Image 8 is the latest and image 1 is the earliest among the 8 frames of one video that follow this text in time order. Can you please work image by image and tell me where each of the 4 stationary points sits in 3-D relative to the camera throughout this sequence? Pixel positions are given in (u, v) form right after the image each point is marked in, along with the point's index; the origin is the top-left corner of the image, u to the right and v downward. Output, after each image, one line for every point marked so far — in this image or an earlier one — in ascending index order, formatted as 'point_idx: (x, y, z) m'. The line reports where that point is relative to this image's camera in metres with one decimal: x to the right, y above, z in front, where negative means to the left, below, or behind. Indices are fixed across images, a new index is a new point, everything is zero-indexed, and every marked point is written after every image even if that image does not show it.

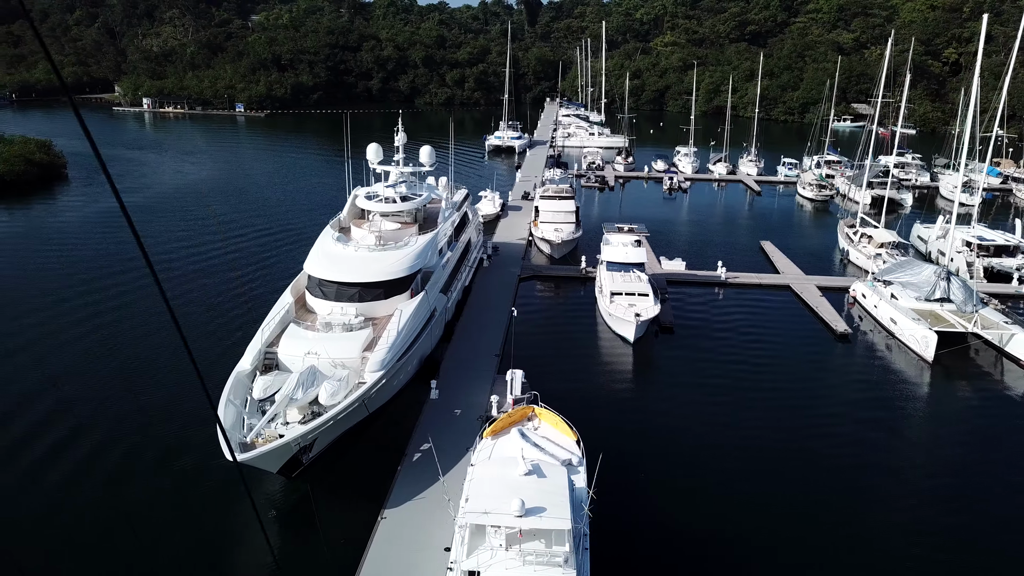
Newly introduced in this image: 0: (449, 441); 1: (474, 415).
0: (-1.2, -3.0, +16.1) m
1: (-0.8, -2.7, +17.2) m
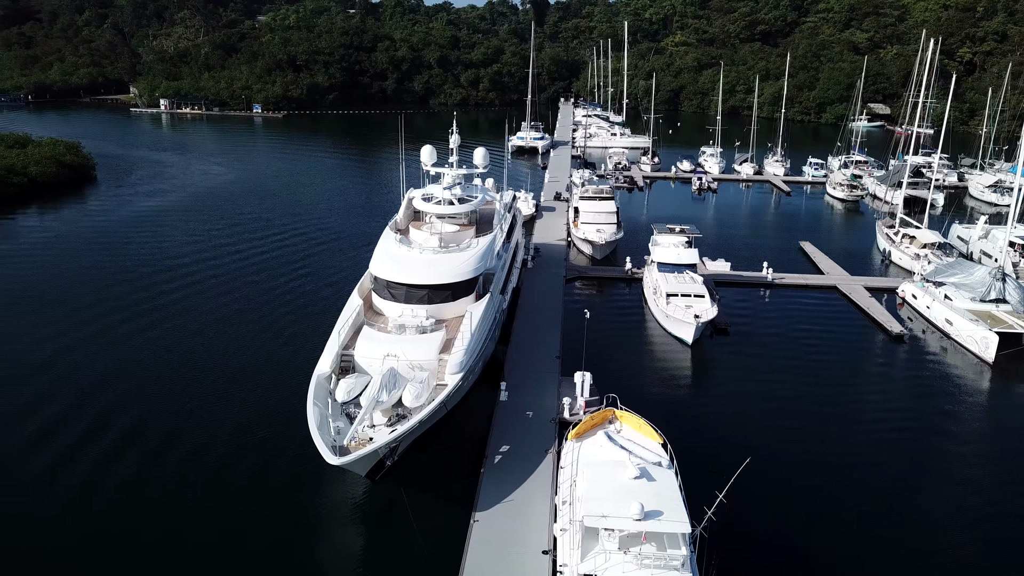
0: (+0.4, -3.1, +16.1) m
1: (+0.8, -2.8, +17.2) m
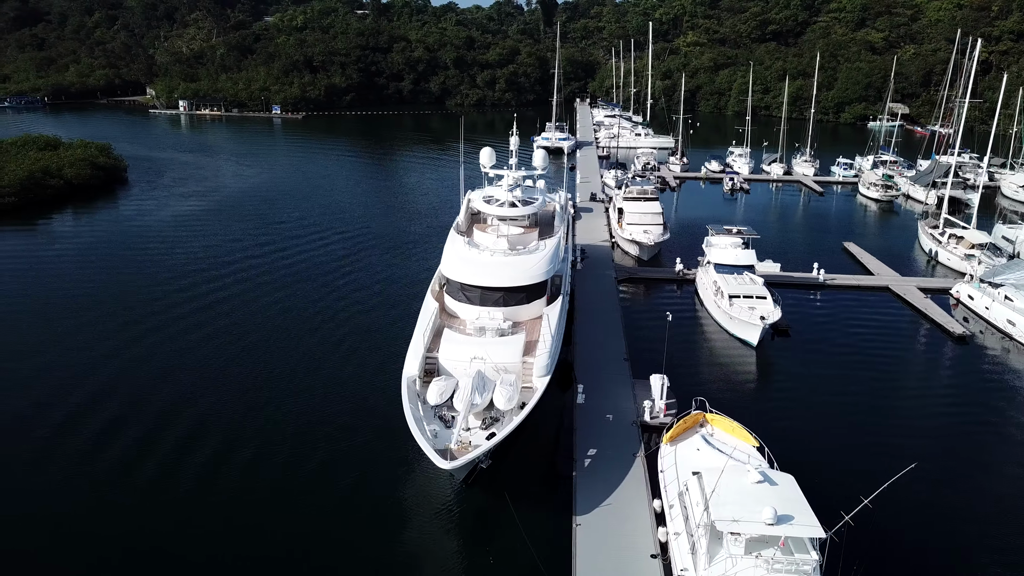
0: (+2.1, -3.1, +16.0) m
1: (+2.5, -2.8, +17.1) m
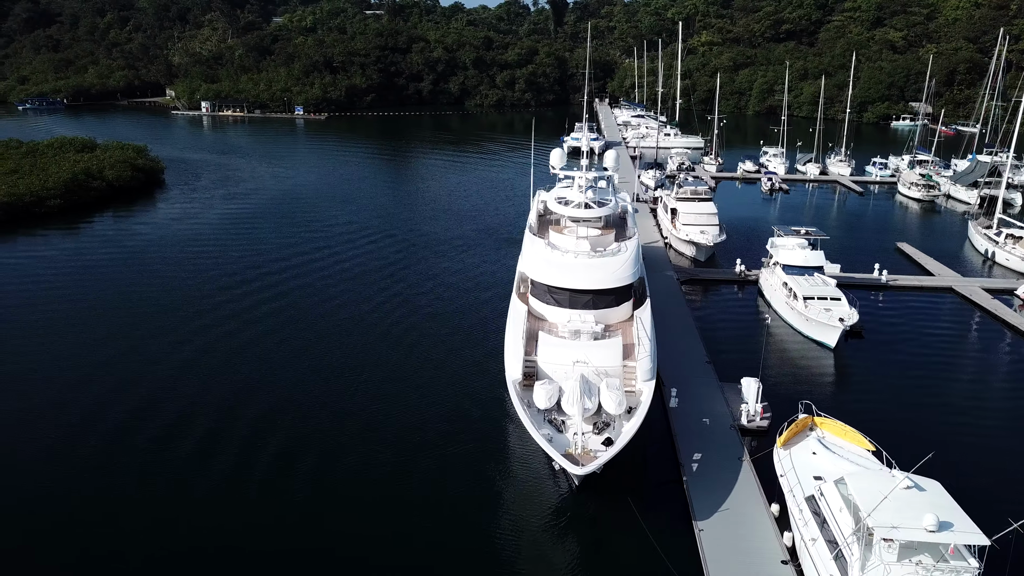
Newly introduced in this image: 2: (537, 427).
0: (+4.1, -3.2, +15.9) m
1: (+4.5, -2.8, +17.0) m
2: (+0.5, -2.5, +14.4) m
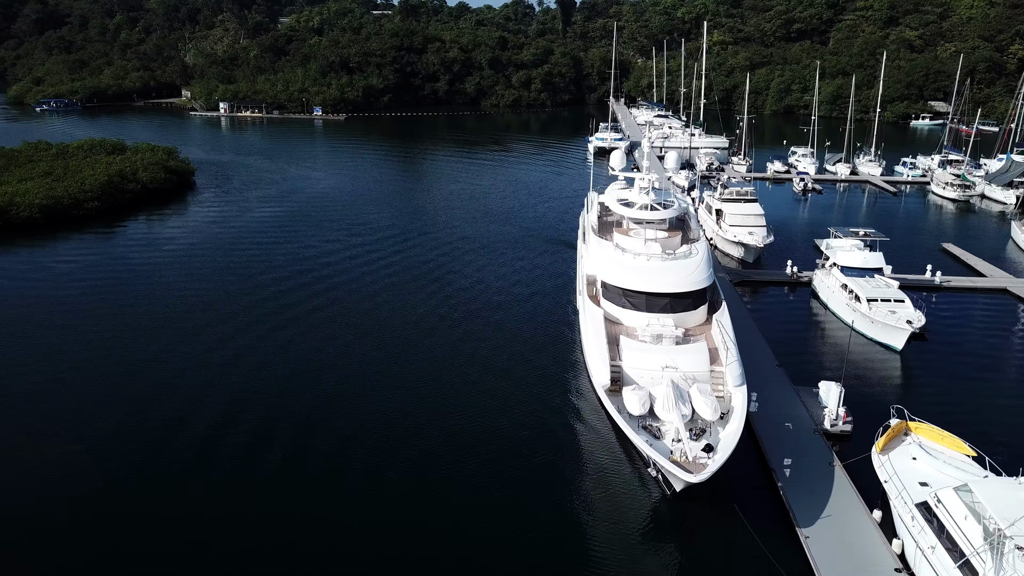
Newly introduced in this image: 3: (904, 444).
0: (+5.8, -3.3, +15.7) m
1: (+6.2, -2.9, +16.8) m
2: (+2.2, -2.6, +14.3) m
3: (+7.1, -2.8, +14.5) m
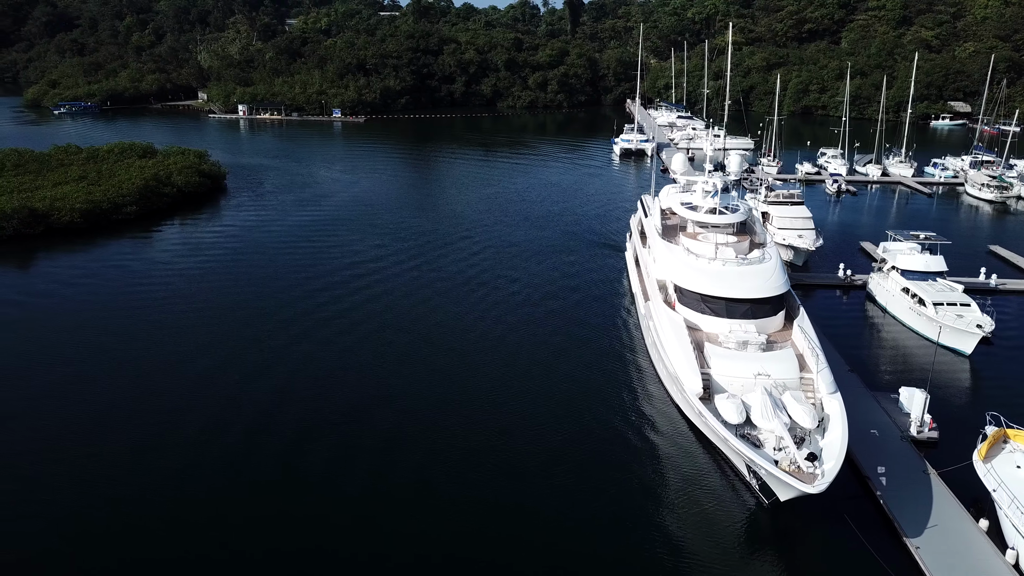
0: (+7.5, -3.4, +15.6) m
1: (+7.9, -3.0, +16.7) m
2: (+3.9, -2.7, +14.1) m
3: (+8.8, -2.9, +14.3) m
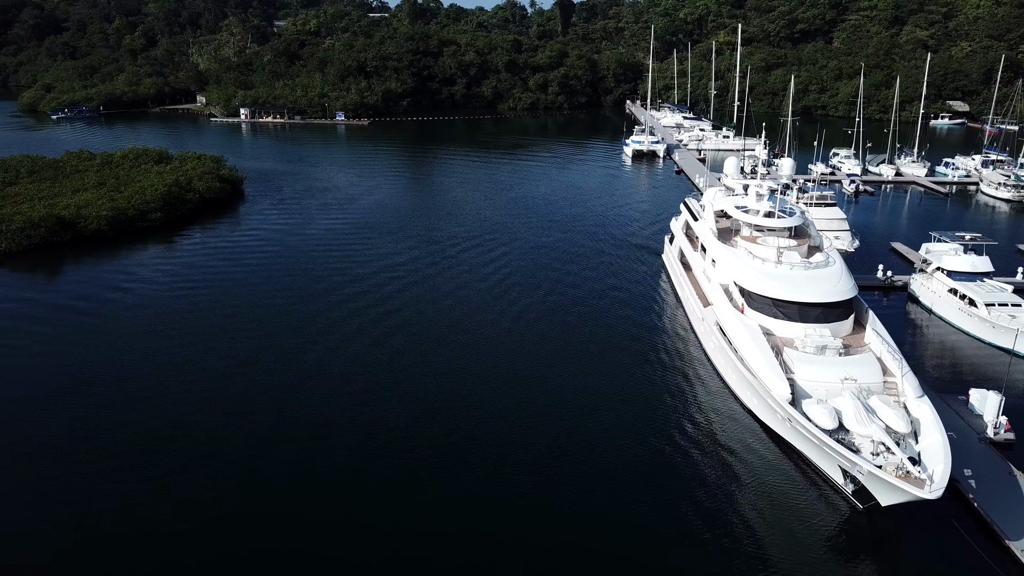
0: (+9.2, -3.4, +15.7) m
1: (+9.6, -3.1, +16.7) m
2: (+5.6, -2.8, +14.1) m
3: (+10.5, -3.0, +14.4) m
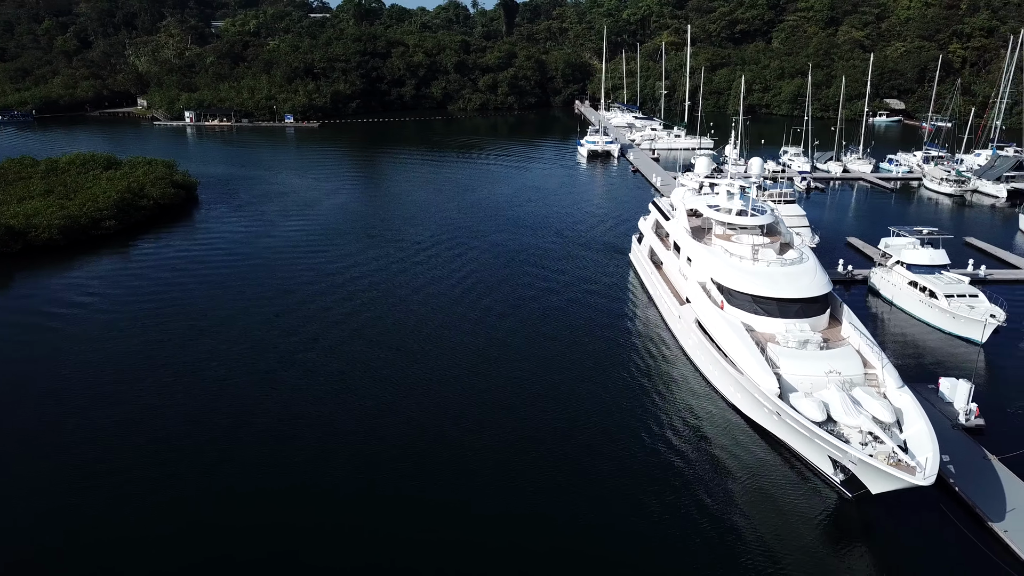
0: (+9.1, -3.3, +16.3) m
1: (+9.4, -2.9, +17.4) m
2: (+5.6, -2.7, +14.5) m
3: (+10.5, -2.8, +15.2) m
